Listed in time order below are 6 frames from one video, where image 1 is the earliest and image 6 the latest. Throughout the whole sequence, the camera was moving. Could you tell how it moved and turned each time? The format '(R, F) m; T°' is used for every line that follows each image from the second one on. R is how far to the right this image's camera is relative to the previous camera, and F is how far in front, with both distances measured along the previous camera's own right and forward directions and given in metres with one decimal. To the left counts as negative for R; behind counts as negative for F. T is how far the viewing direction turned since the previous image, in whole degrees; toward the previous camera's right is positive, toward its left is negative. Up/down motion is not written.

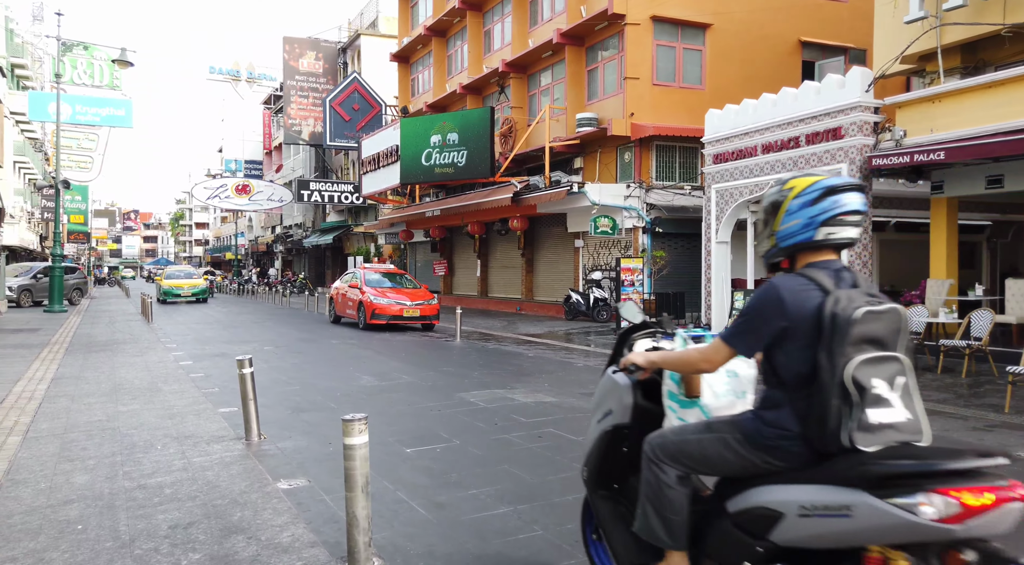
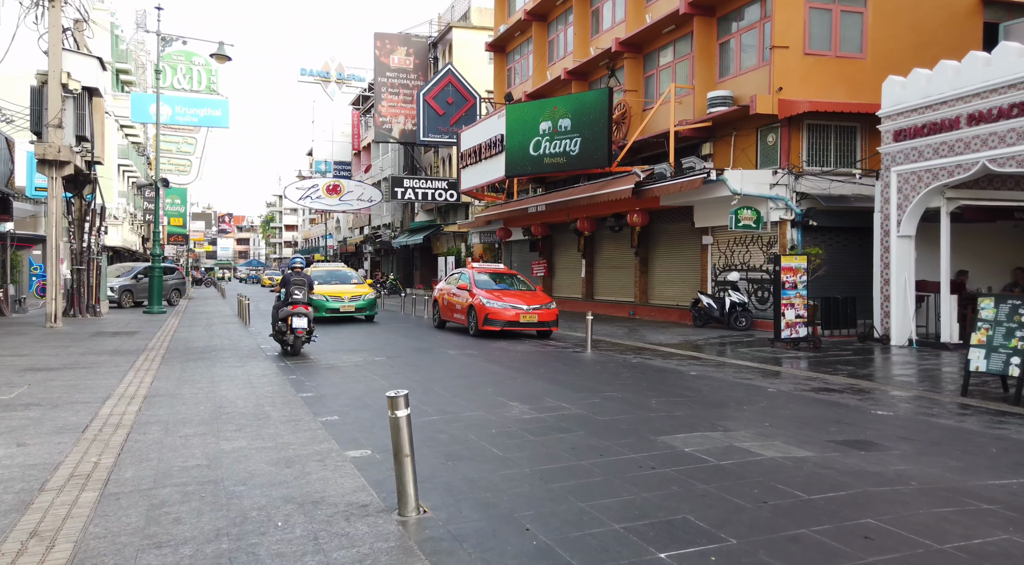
(-1.1, +1.9) m; -6°
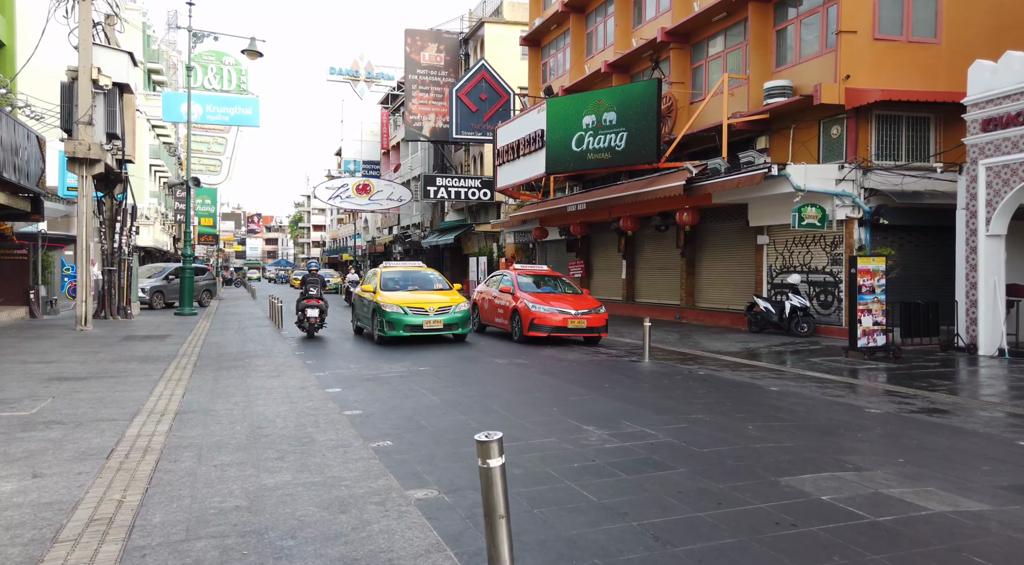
(-0.4, +0.9) m; -2°
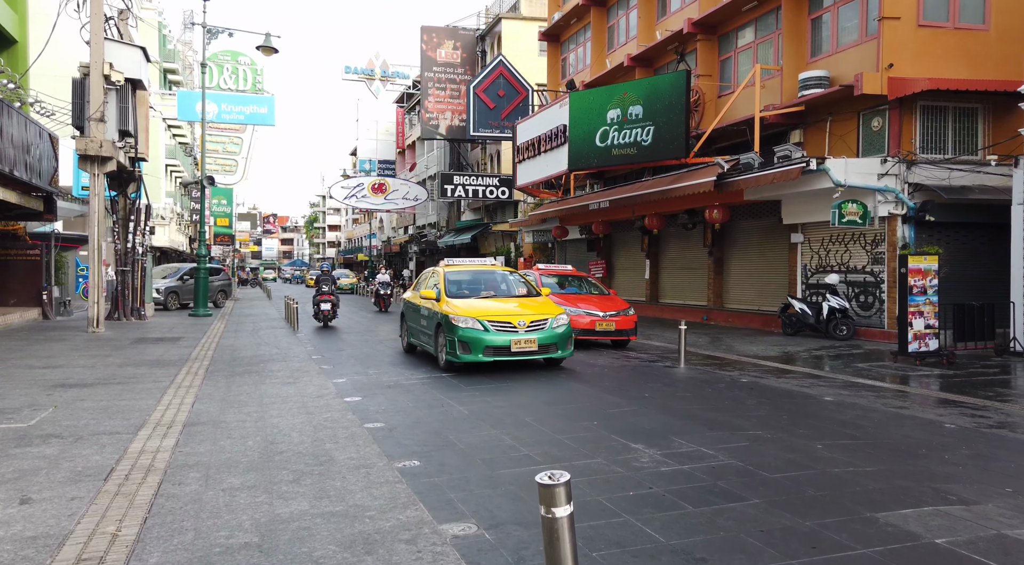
(-0.2, +0.6) m; -1°
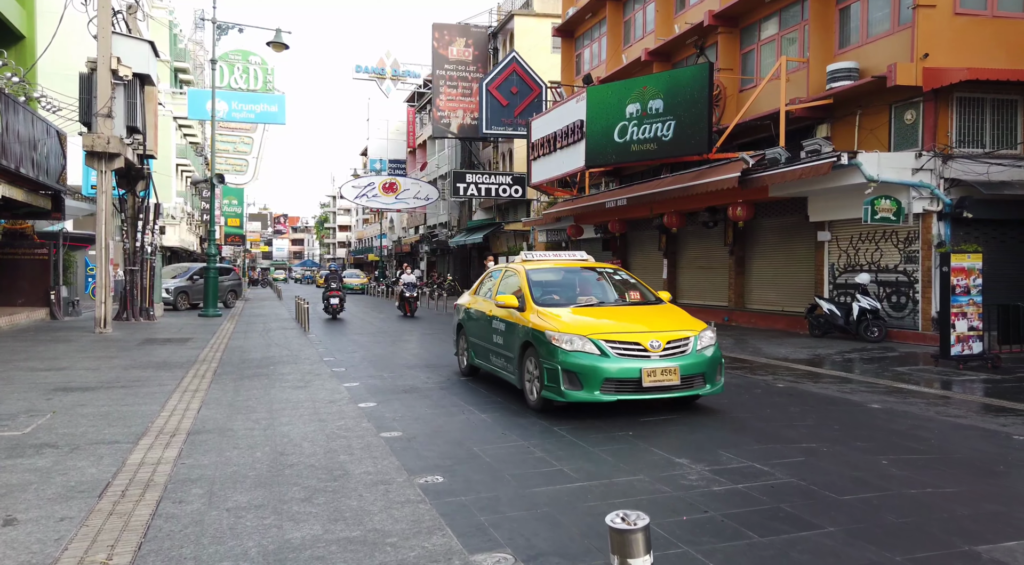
(-0.2, +0.5) m; -1°
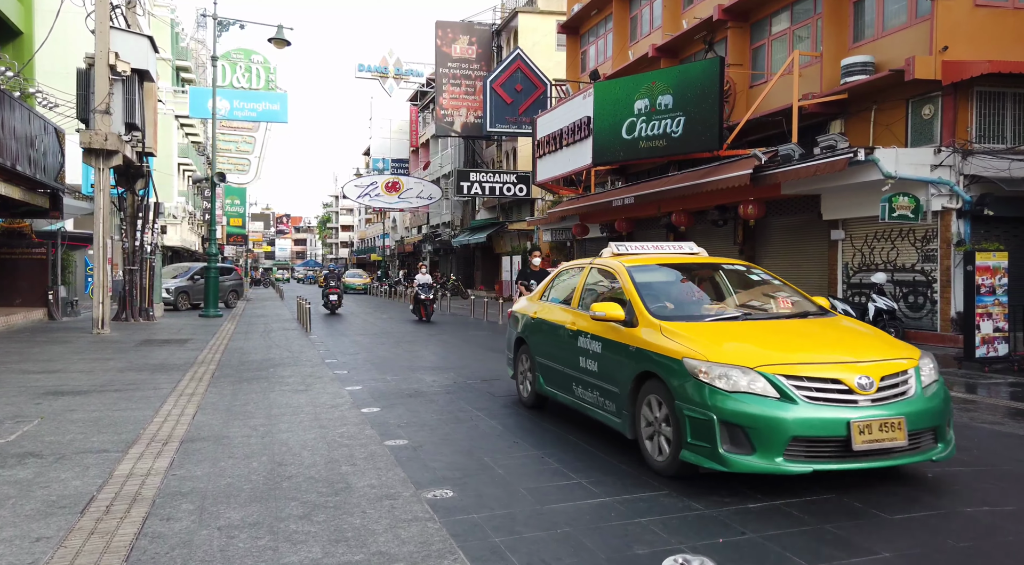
(-0.1, +0.4) m; 0°
